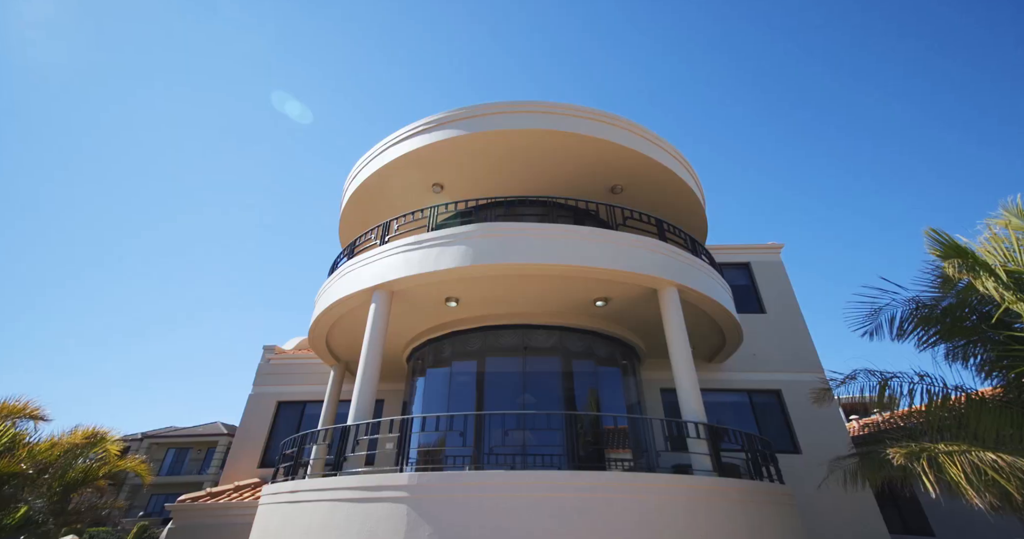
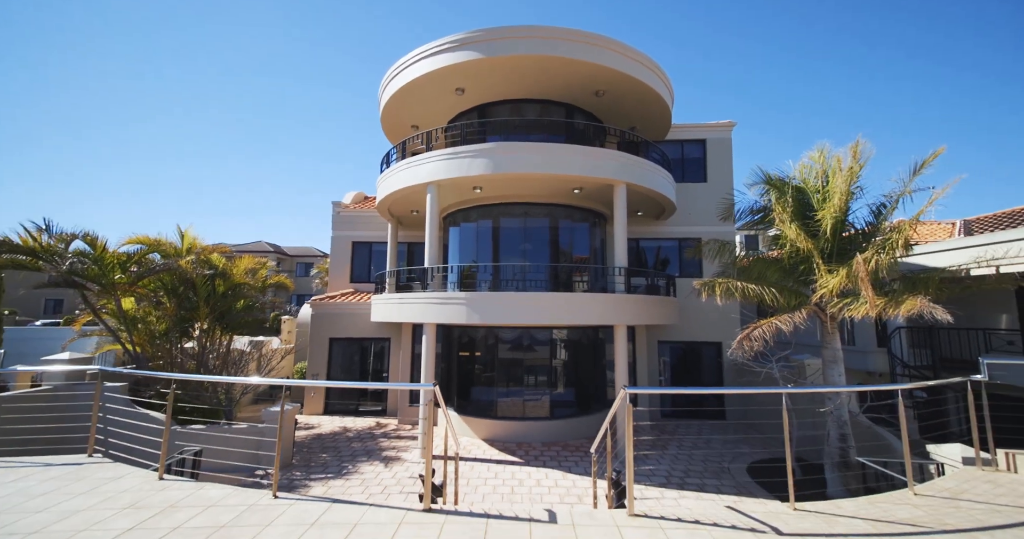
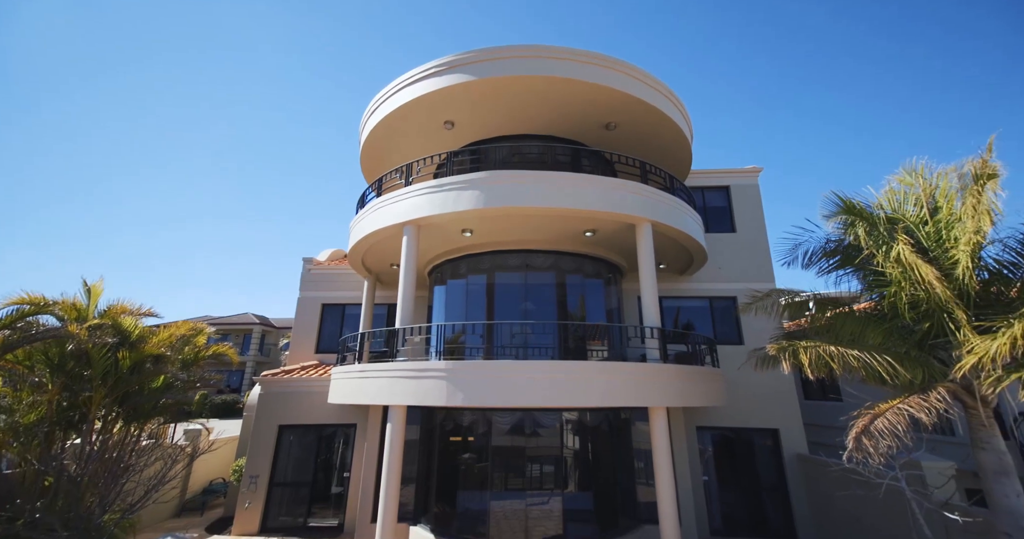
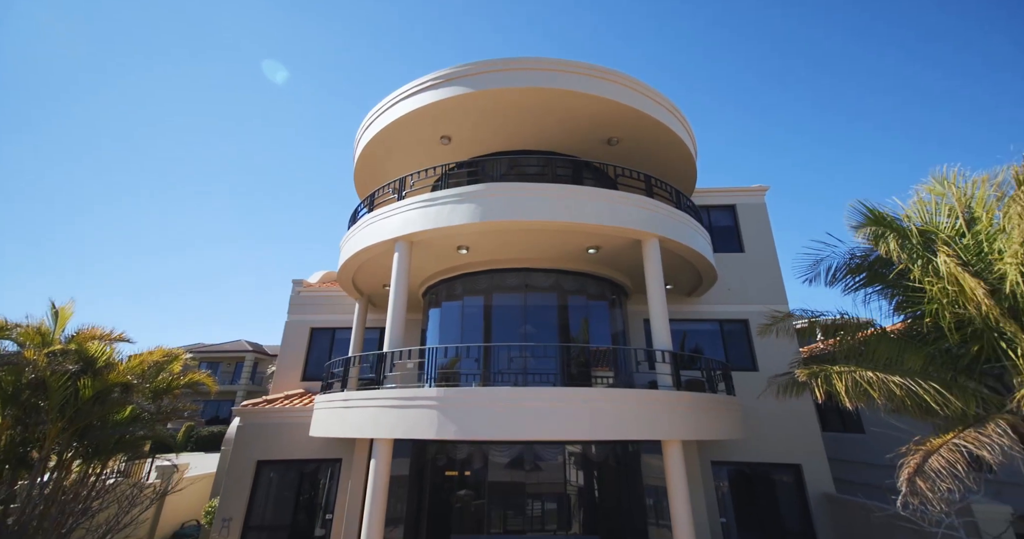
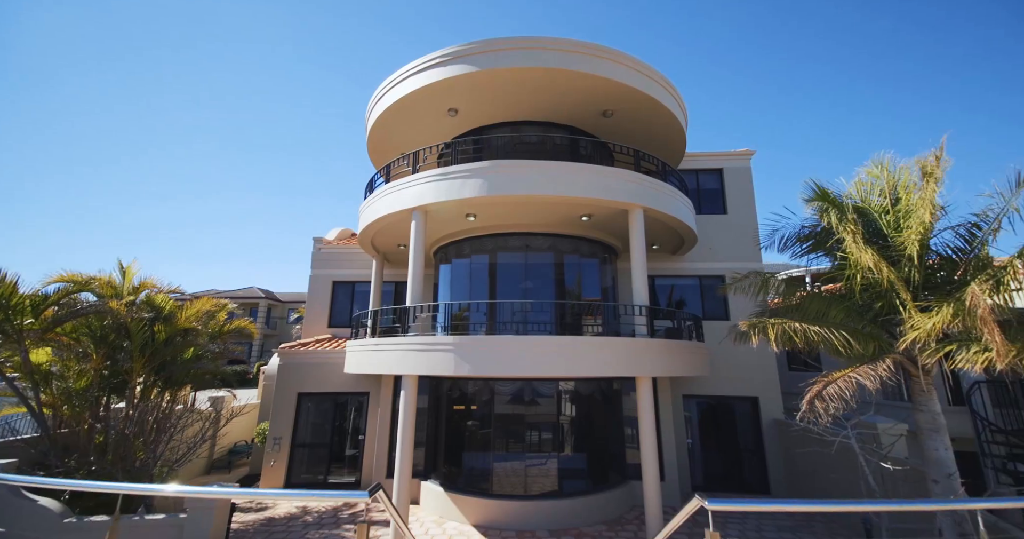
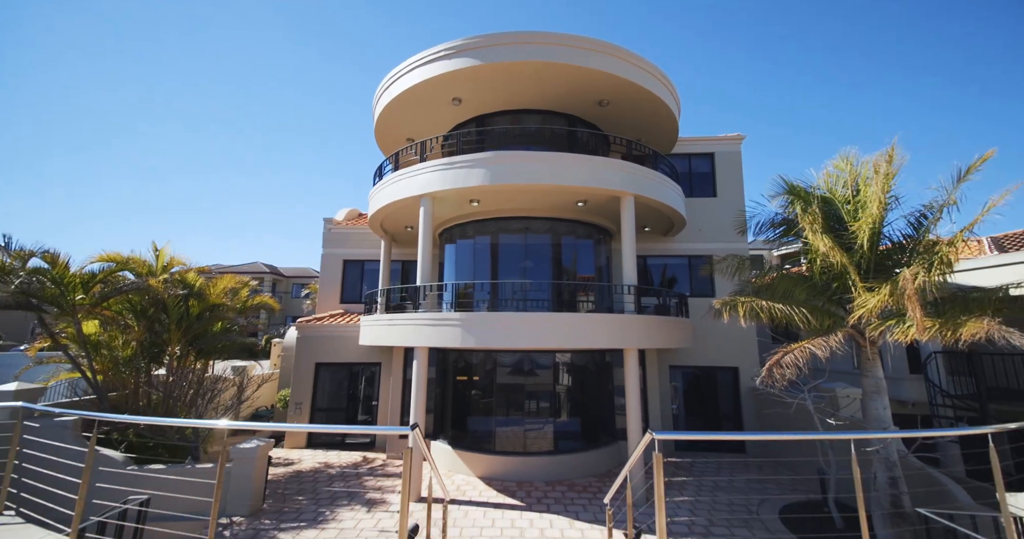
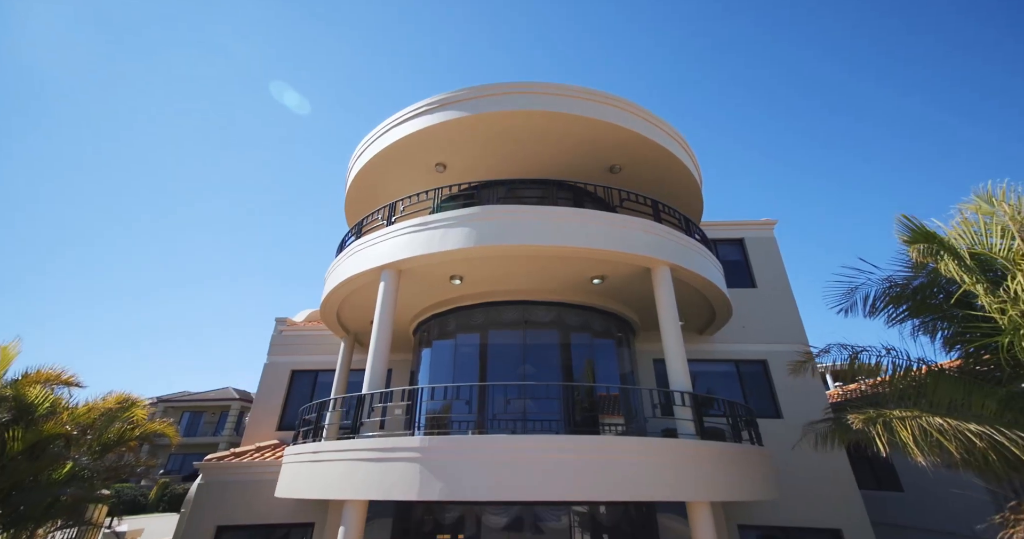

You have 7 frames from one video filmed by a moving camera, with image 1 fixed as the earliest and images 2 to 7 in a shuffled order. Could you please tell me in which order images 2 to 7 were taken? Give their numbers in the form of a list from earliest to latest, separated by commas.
7, 4, 3, 5, 6, 2
